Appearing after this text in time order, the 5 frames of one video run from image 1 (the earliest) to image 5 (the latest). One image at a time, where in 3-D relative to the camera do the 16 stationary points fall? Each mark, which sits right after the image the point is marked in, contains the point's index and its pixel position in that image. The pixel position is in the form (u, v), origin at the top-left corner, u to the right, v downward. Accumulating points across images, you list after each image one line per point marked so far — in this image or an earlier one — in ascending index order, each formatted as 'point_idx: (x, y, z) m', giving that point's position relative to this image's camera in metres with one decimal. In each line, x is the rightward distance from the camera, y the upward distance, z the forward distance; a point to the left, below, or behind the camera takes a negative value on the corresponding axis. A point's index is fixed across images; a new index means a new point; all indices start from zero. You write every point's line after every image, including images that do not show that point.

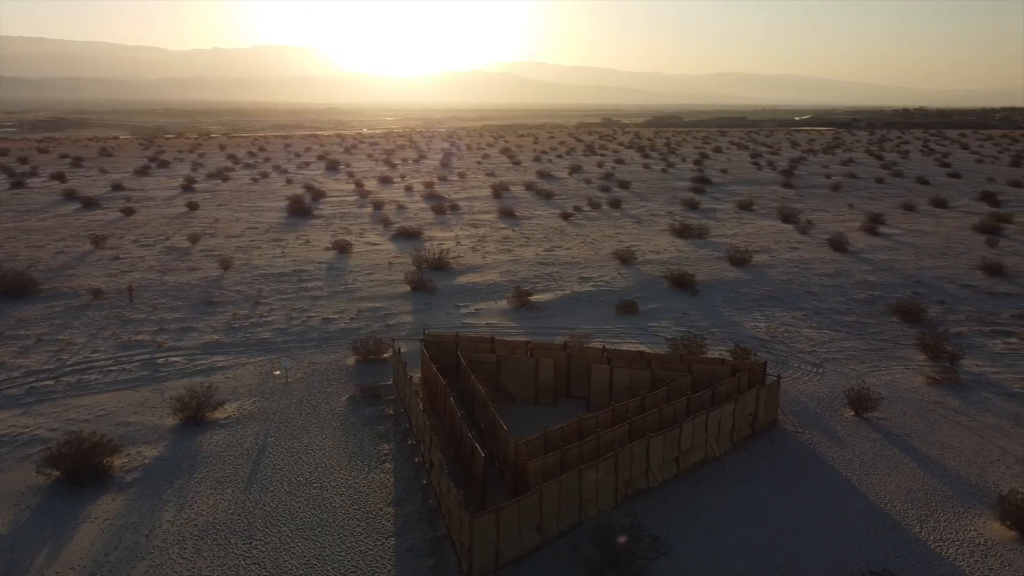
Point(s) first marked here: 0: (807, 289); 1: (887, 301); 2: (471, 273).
0: (+6.0, 0.0, +16.5) m
1: (+7.2, -0.2, +15.6) m
2: (-0.9, +0.3, +17.0) m
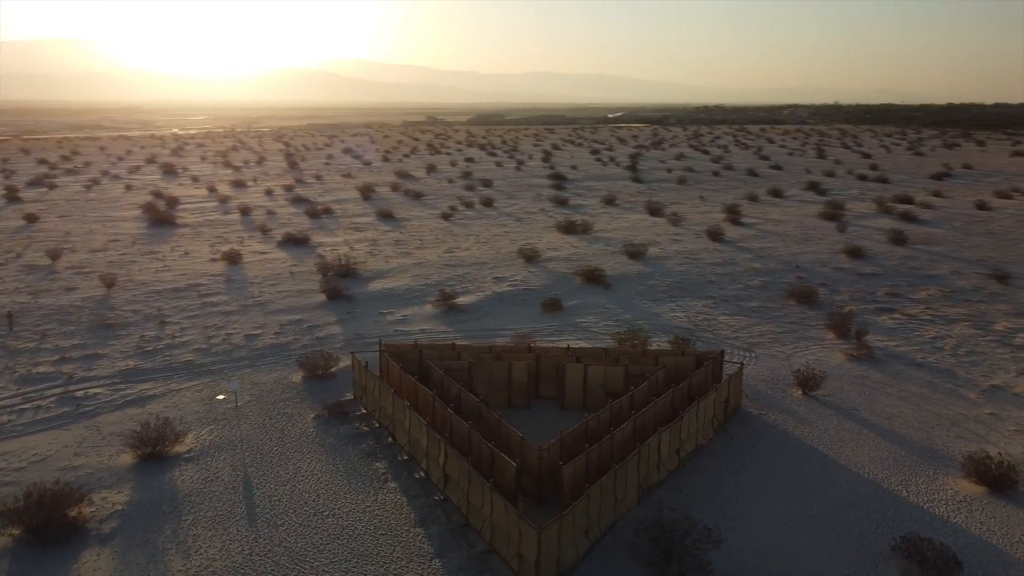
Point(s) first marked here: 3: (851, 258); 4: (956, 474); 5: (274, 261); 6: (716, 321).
0: (+4.2, +0.3, +17.5) m
1: (+5.6, +0.1, +16.9) m
2: (-2.7, +0.2, +16.5) m
3: (+8.1, +0.8, +19.4) m
4: (+4.7, -2.0, +8.6) m
5: (-5.3, +0.6, +18.0) m
6: (+3.7, -0.6, +14.5) m
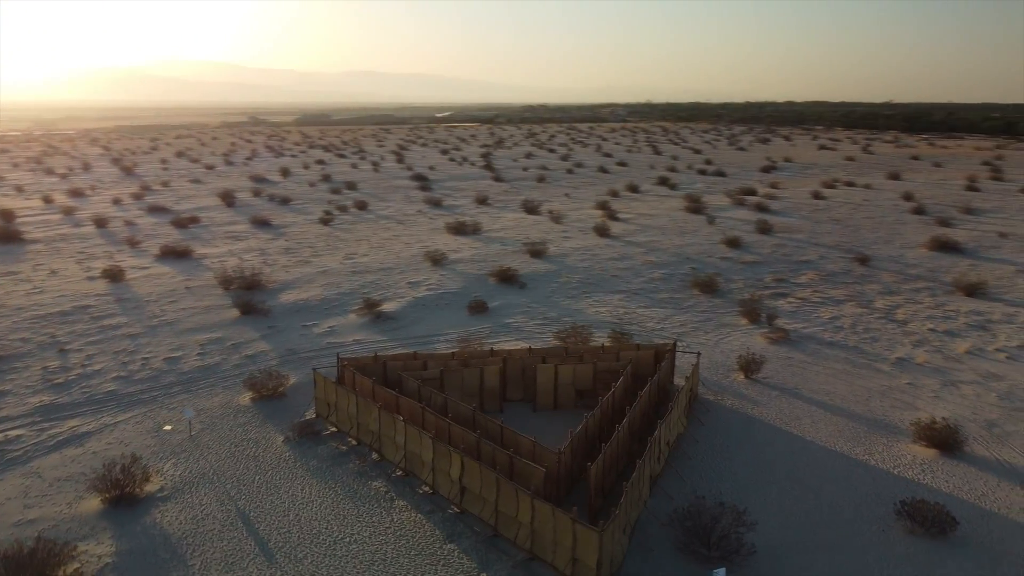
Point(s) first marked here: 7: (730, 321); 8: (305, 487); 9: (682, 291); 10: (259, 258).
0: (+2.2, +0.4, +18.1) m
1: (+3.7, +0.2, +17.8) m
2: (-4.3, 0.0, +15.7) m
3: (+5.6, +1.1, +20.8) m
4: (+4.6, -1.8, +9.6) m
5: (-7.2, +0.2, +16.7) m
6: (+2.3, -0.5, +15.1) m
7: (+3.9, -0.6, +14.6) m
8: (-2.1, -2.0, +8.3) m
9: (+3.5, 0.0, +16.8) m
10: (-5.9, +0.7, +18.8) m
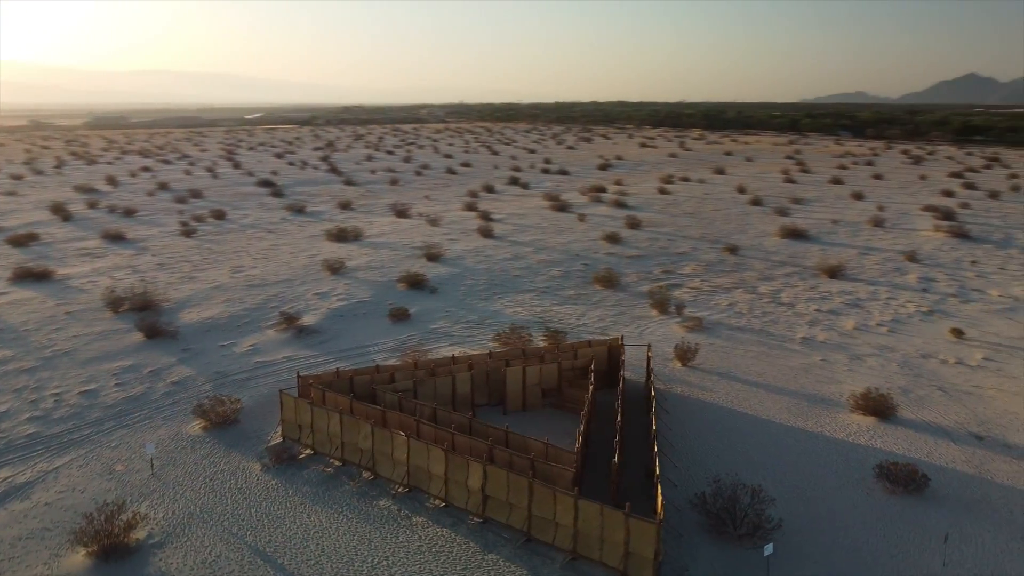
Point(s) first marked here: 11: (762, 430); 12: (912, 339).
0: (0.0, +0.4, +18.4) m
1: (+1.5, +0.3, +18.4) m
2: (-5.8, -0.4, +14.6) m
3: (+2.7, +1.2, +21.7) m
4: (+4.3, -1.6, +10.6) m
5: (-8.9, -0.3, +14.9) m
6: (+0.8, -0.4, +15.5) m
7: (+2.5, -0.5, +15.4) m
8: (-2.0, -2.2, +7.9) m
9: (+1.6, 0.0, +17.4) m
10: (-8.1, +0.3, +17.2) m
11: (+3.0, -1.7, +9.7) m
12: (+6.8, -0.9, +13.8) m
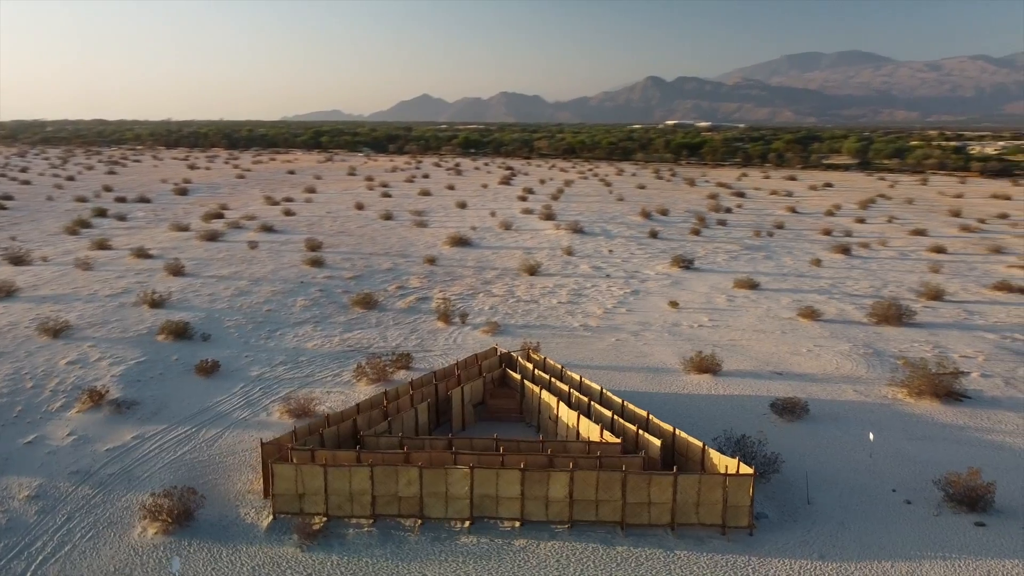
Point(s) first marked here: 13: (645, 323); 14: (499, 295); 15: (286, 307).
0: (-5.4, -0.4, +17.1) m
1: (-4.2, -0.3, +17.9) m
2: (-8.0, -1.6, +10.8) m
3: (-5.2, +0.6, +21.4) m
4: (+2.7, -1.4, +13.1) m
5: (-10.7, -1.9, +9.3) m
6: (-3.0, -0.9, +15.2) m
7: (-1.6, -0.8, +16.0) m
8: (-0.9, -2.6, +7.4) m
9: (-3.5, -0.5, +17.2) m
10: (-11.4, -1.4, +11.7) m
11: (+2.2, -1.6, +11.6) m
12: (+2.9, -0.6, +17.2) m
13: (+2.7, -0.7, +16.5) m
14: (-0.3, -0.2, +18.9) m
15: (-4.8, -0.4, +17.2) m
